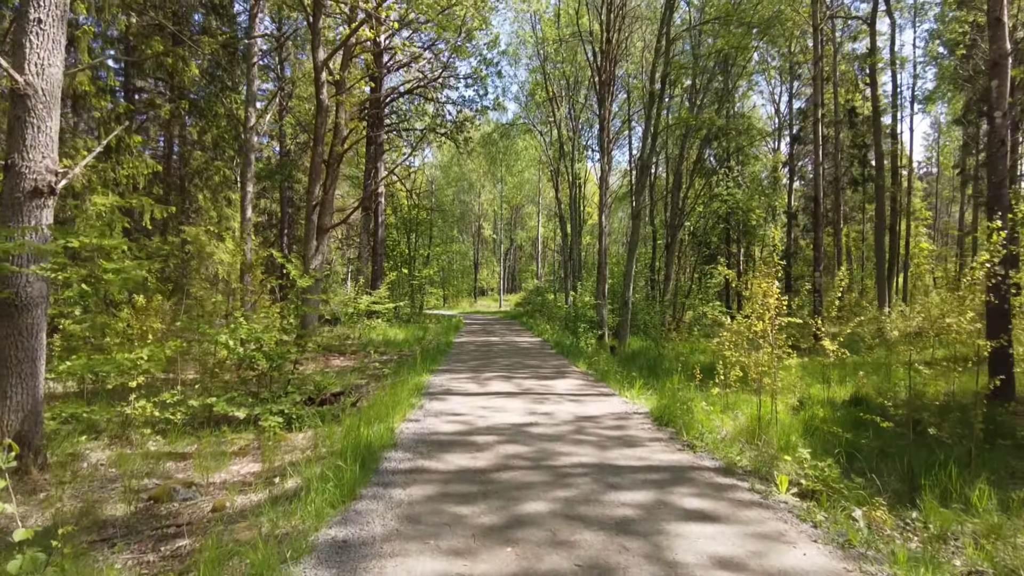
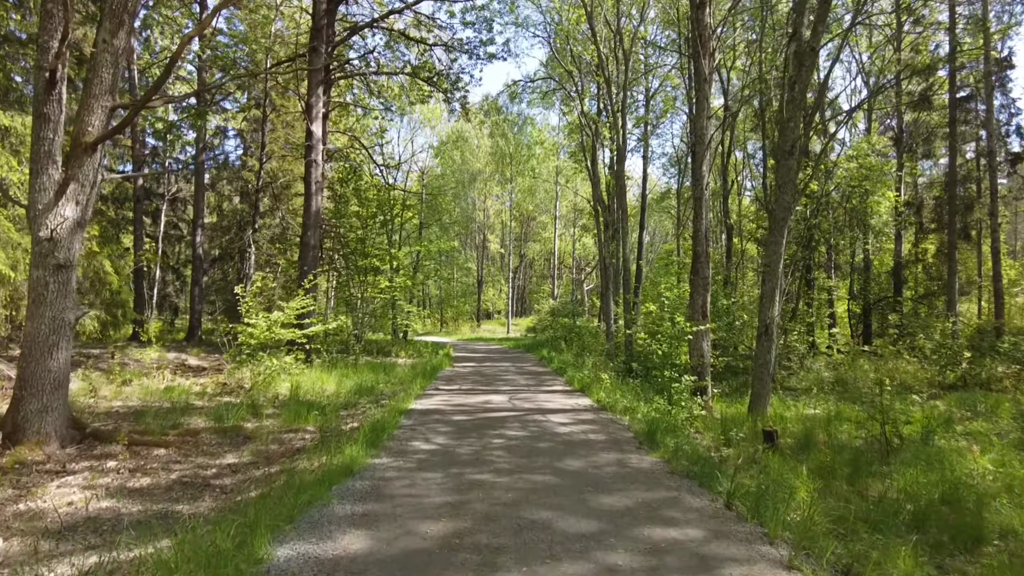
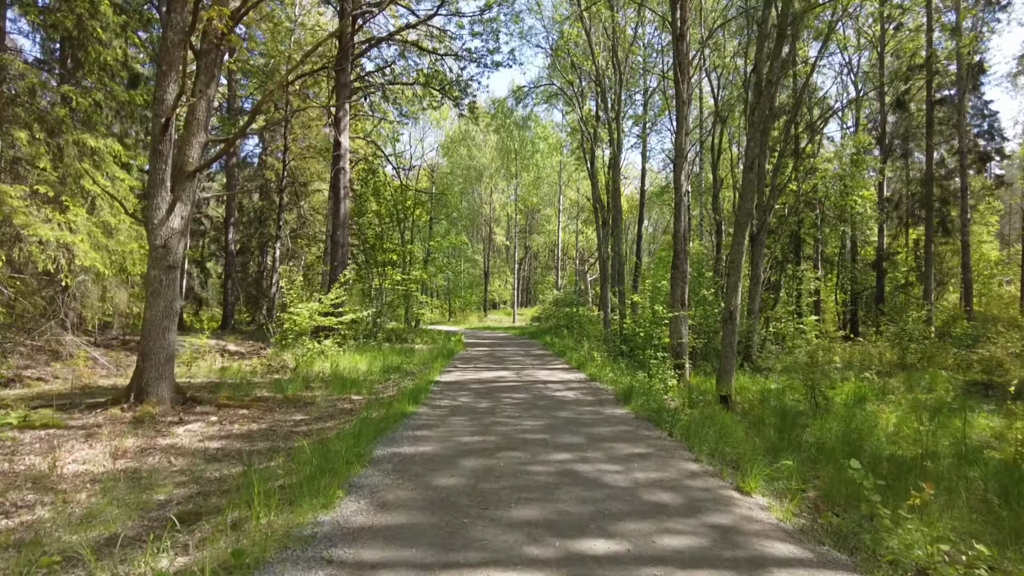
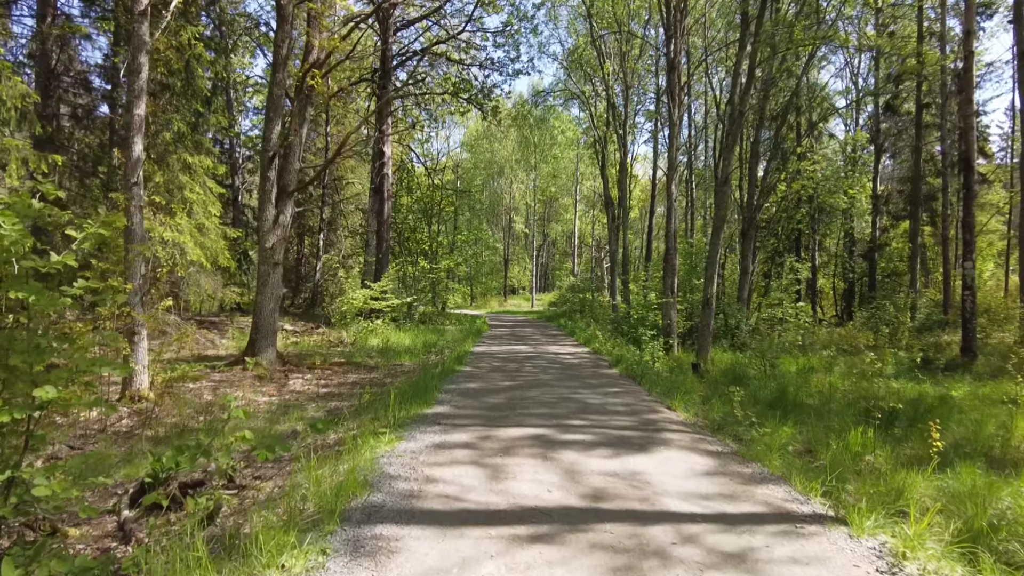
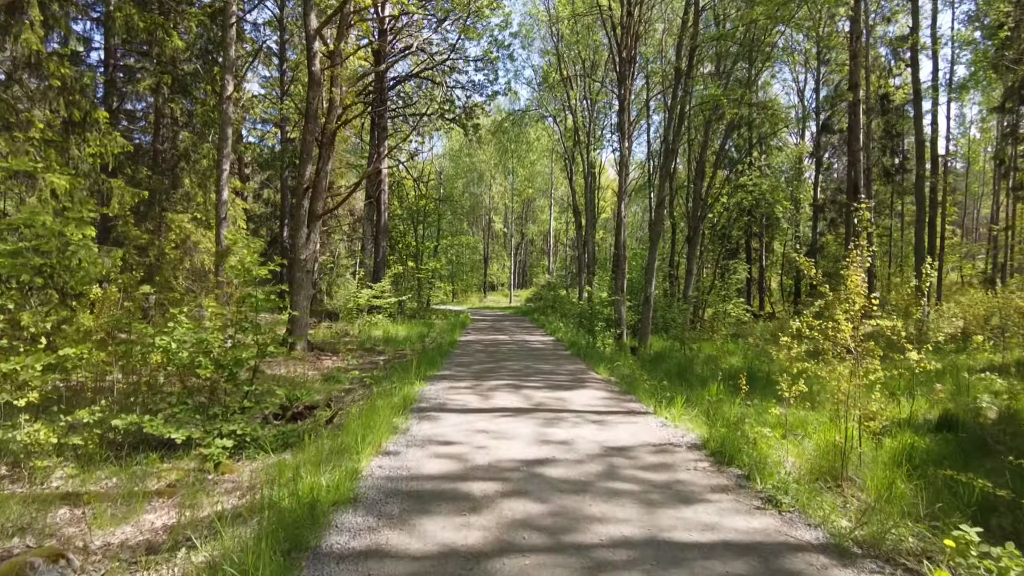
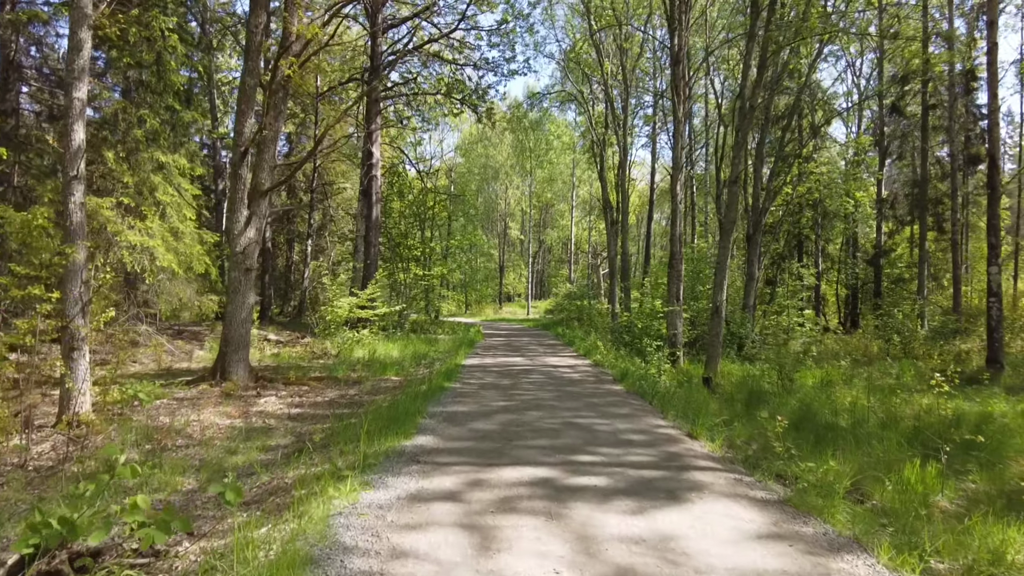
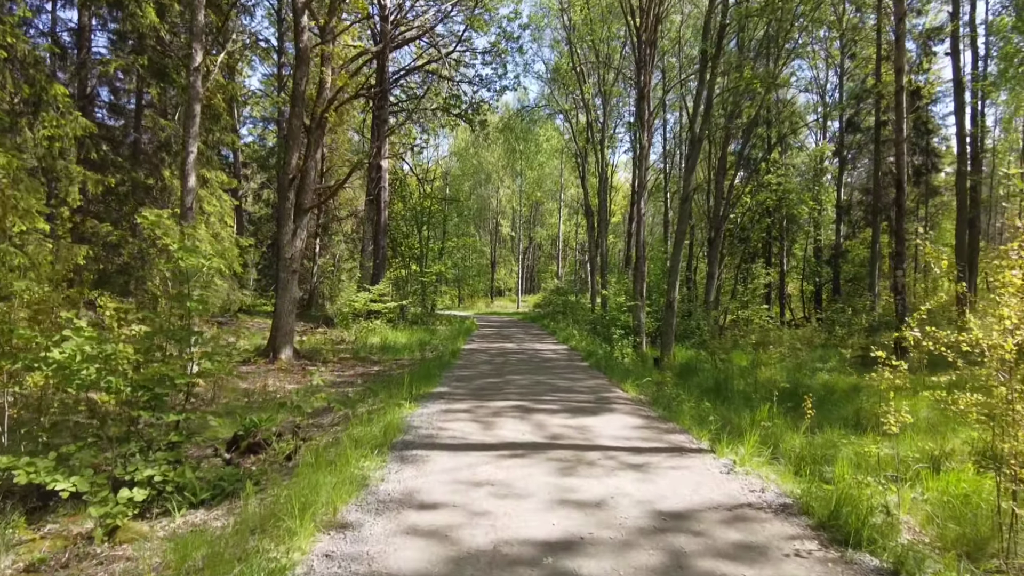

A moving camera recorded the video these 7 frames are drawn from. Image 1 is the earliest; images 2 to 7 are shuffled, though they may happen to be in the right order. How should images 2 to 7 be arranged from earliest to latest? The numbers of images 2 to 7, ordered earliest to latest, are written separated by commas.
5, 7, 4, 6, 3, 2
